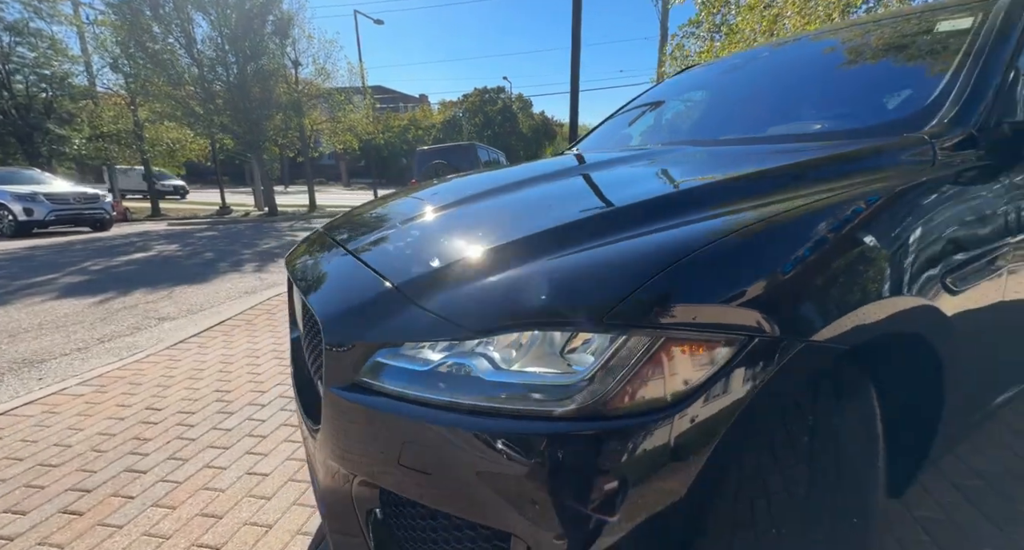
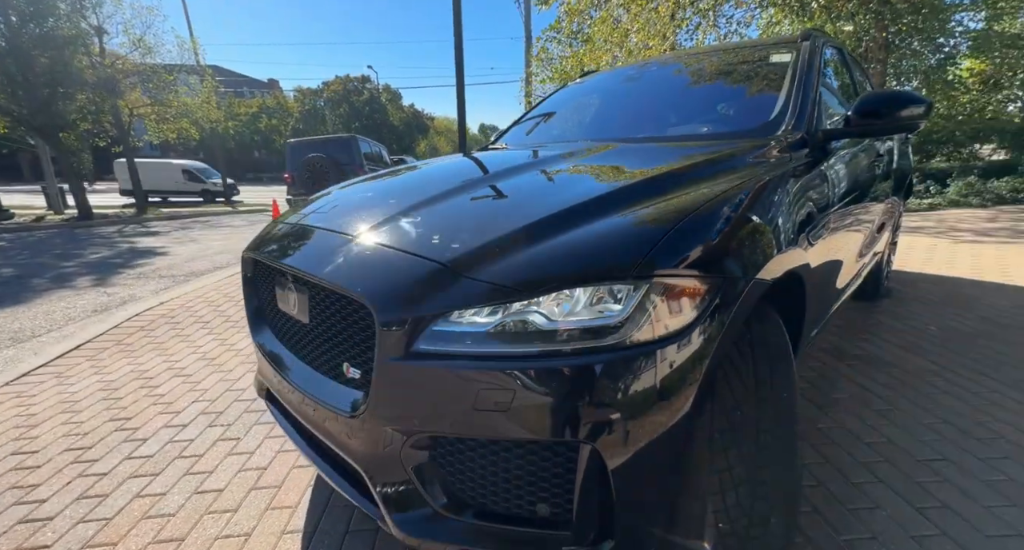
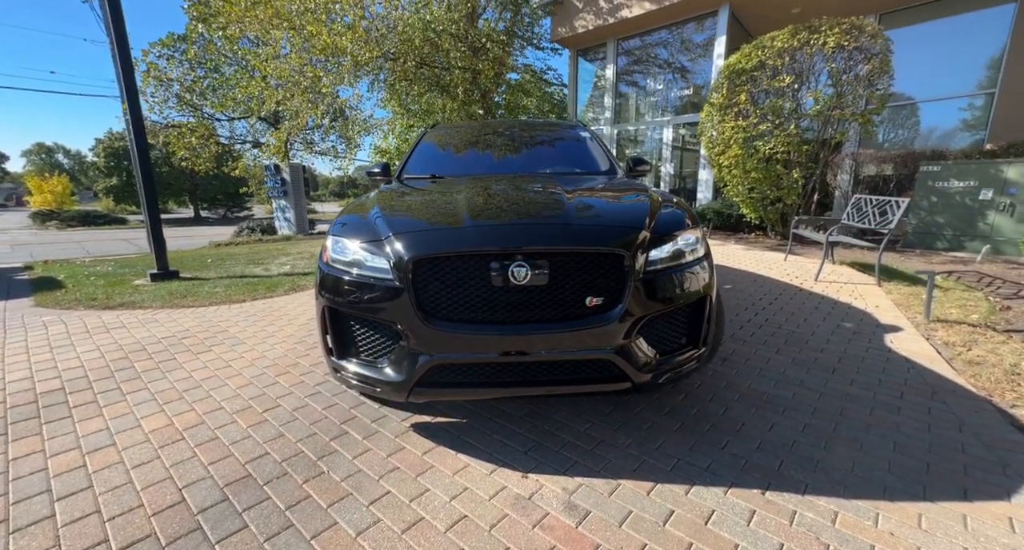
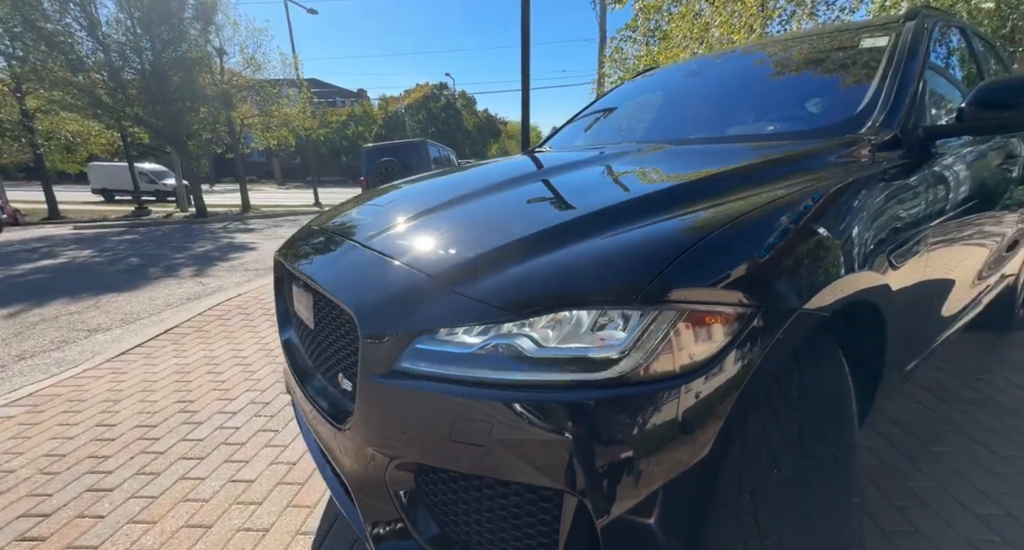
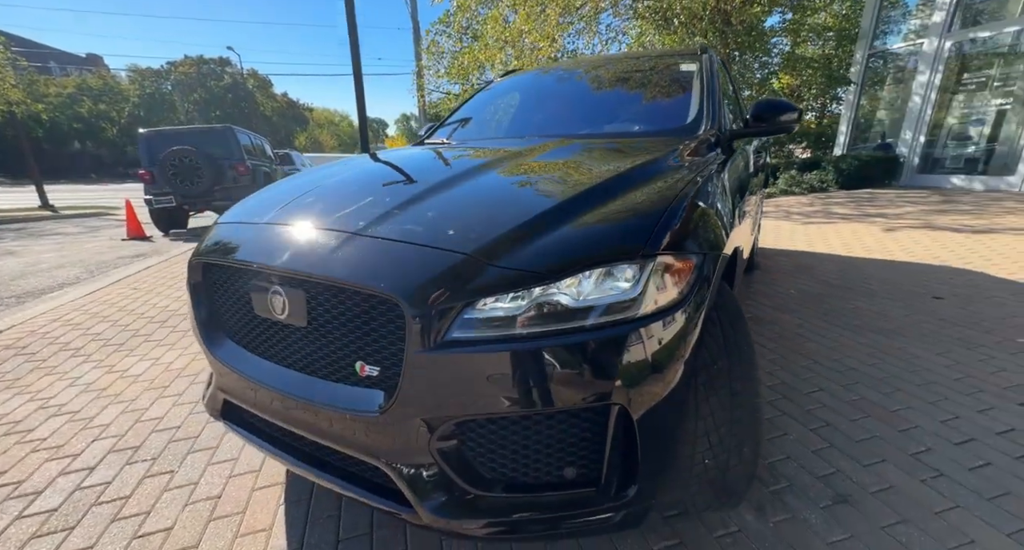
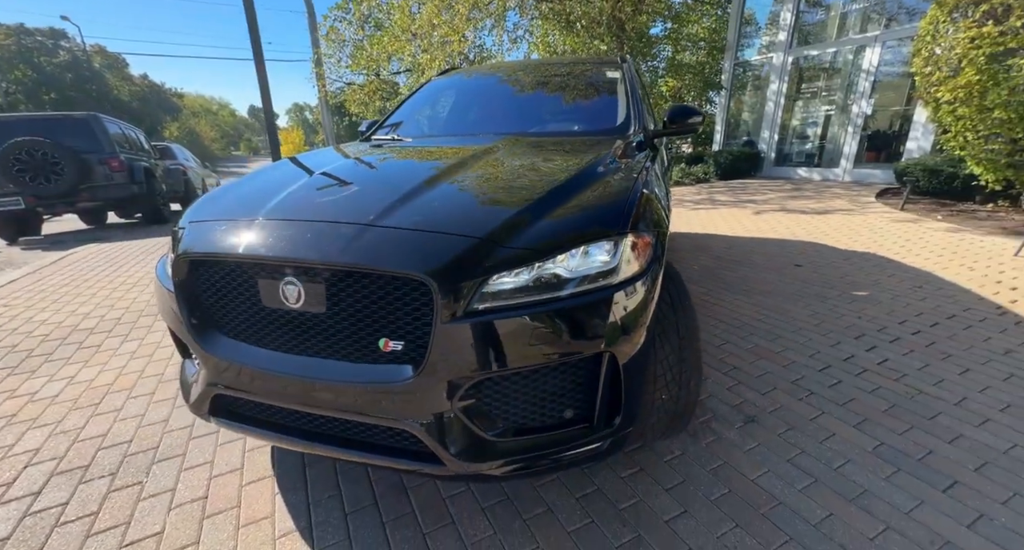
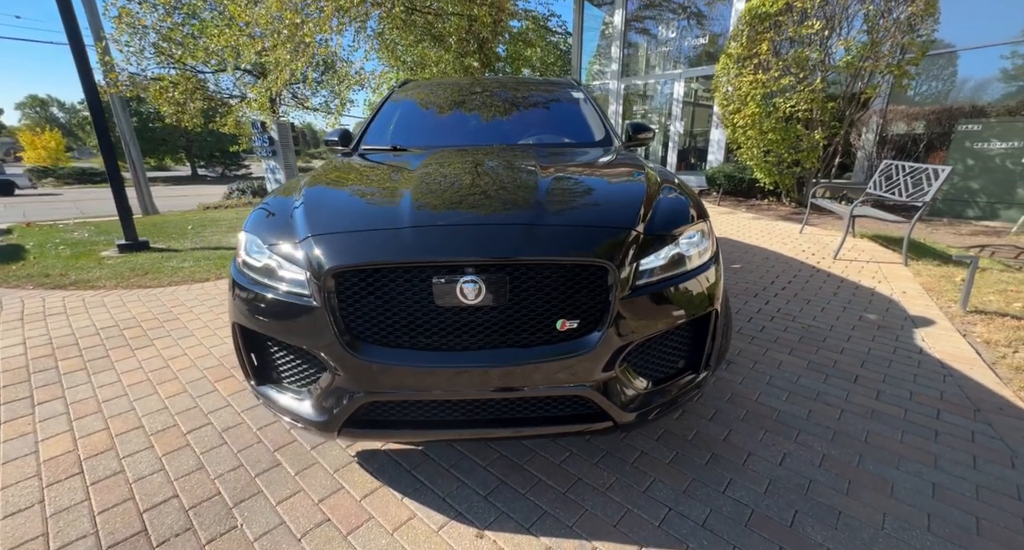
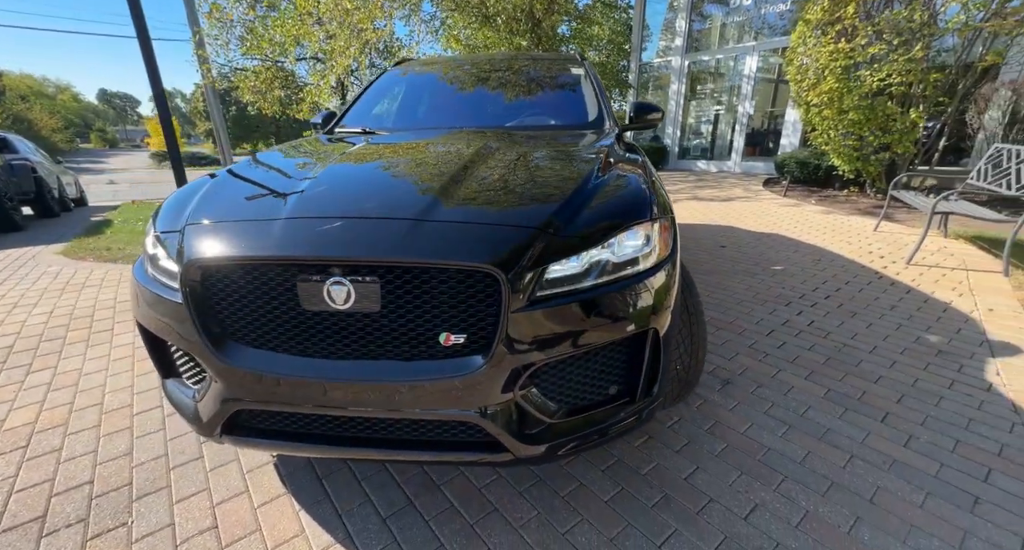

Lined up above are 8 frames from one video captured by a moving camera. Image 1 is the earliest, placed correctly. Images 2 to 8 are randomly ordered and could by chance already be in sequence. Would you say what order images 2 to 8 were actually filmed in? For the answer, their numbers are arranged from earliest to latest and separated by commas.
4, 2, 5, 6, 8, 7, 3
